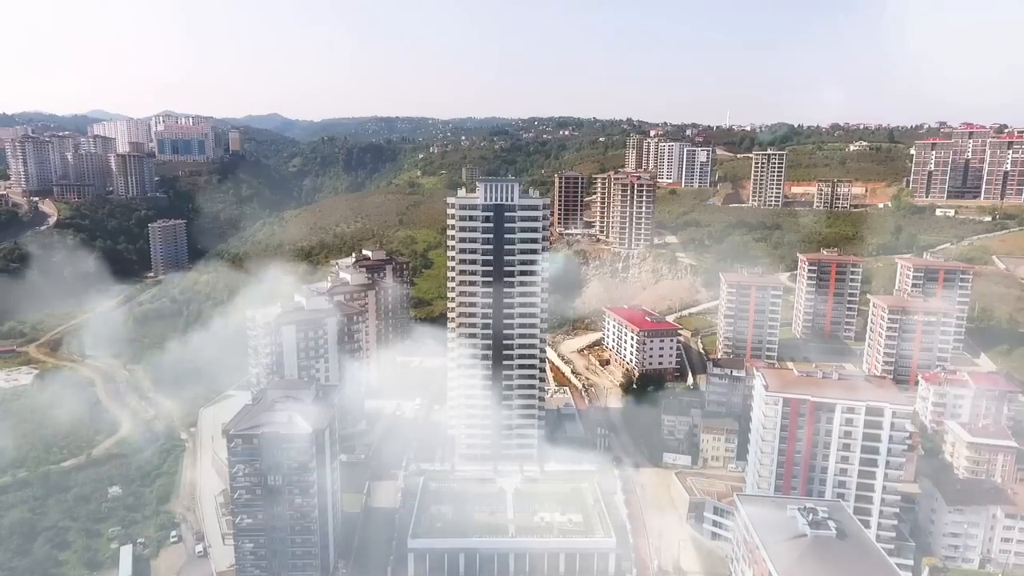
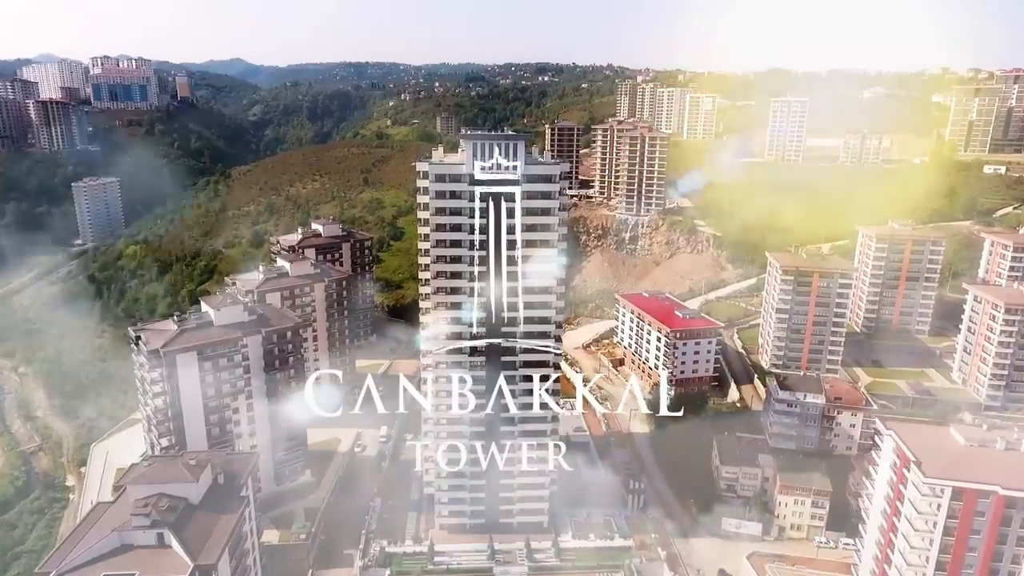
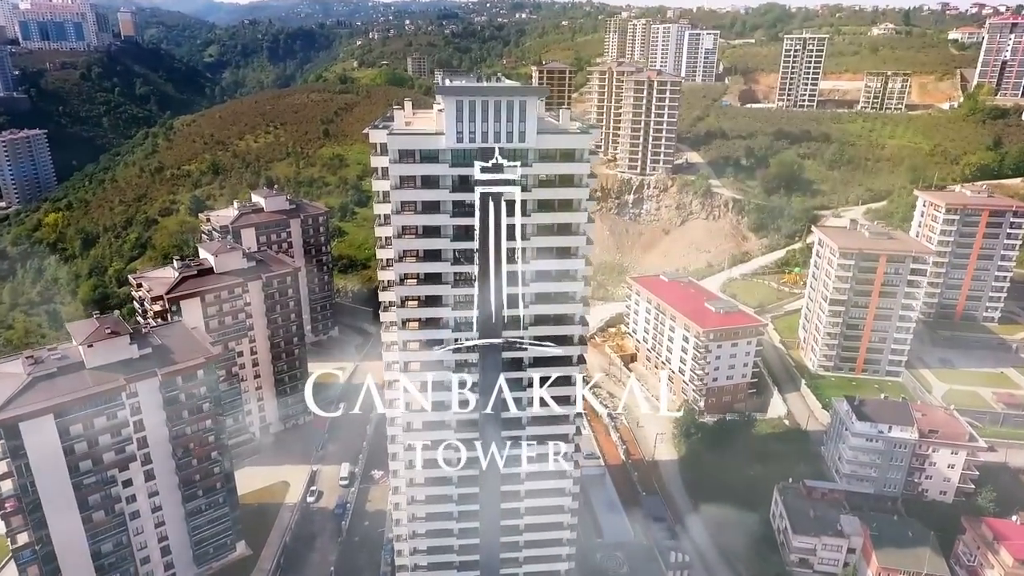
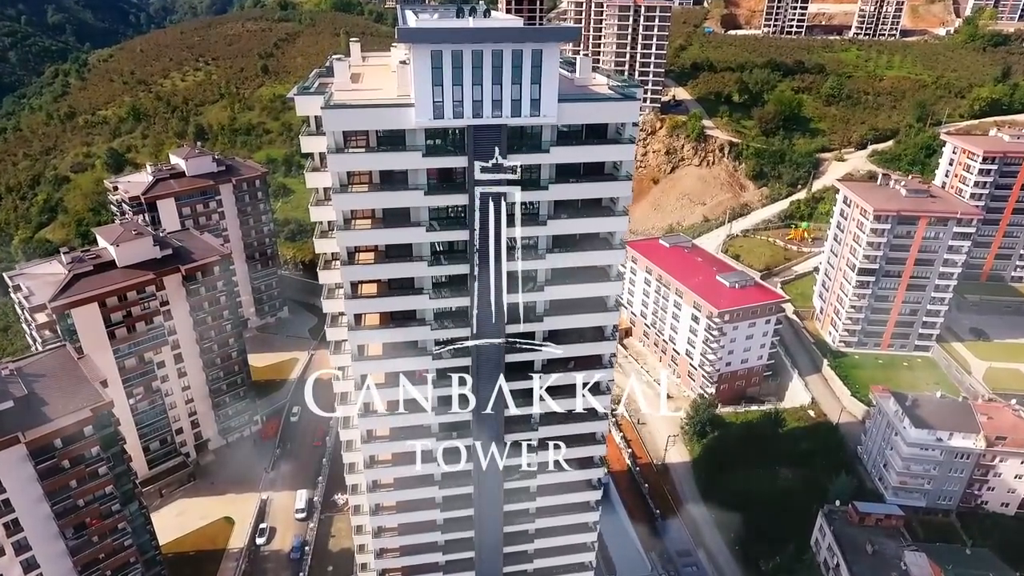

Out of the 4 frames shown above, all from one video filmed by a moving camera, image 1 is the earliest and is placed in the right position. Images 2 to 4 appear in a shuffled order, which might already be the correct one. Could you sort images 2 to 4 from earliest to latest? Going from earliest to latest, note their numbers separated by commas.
2, 3, 4
